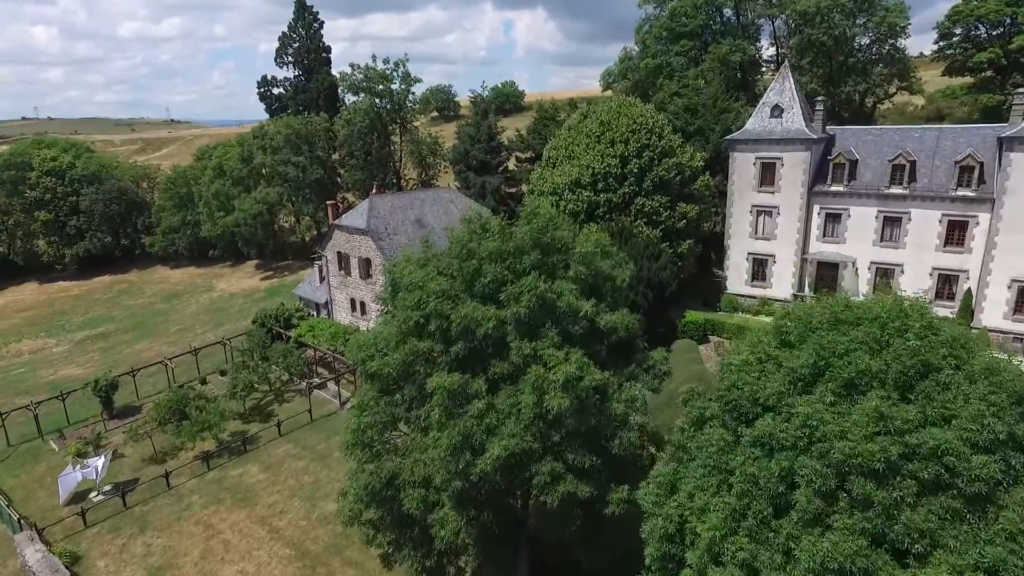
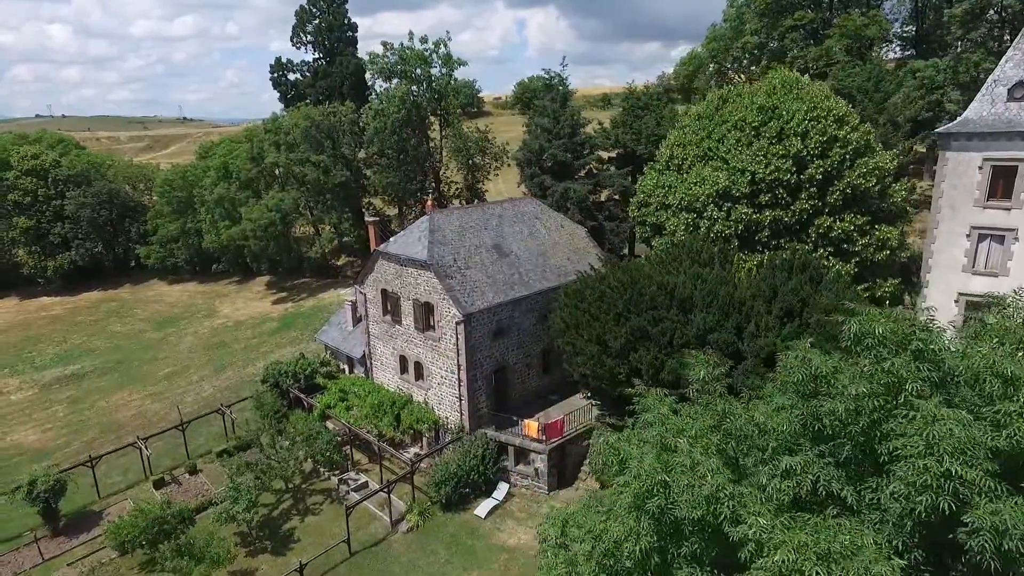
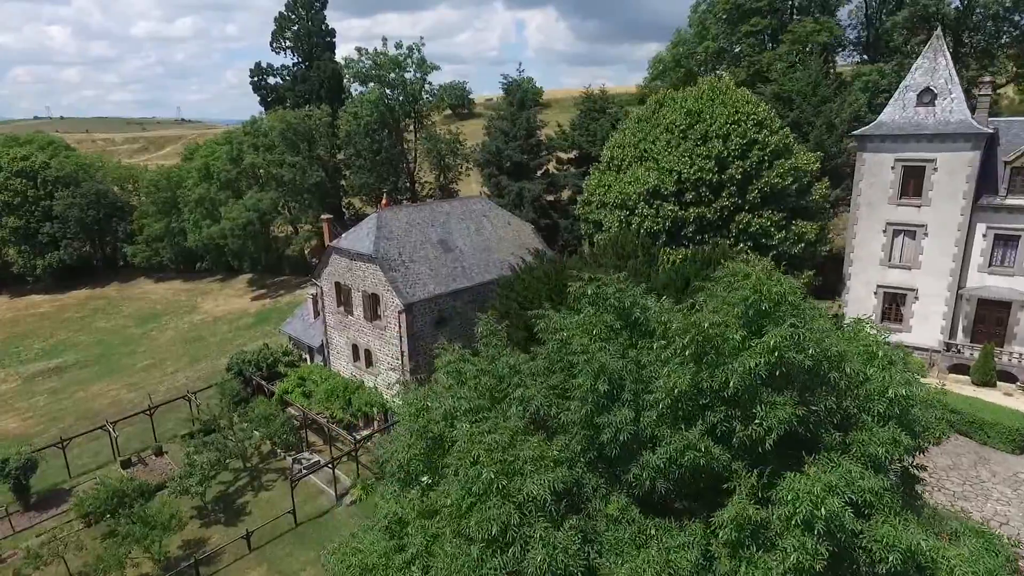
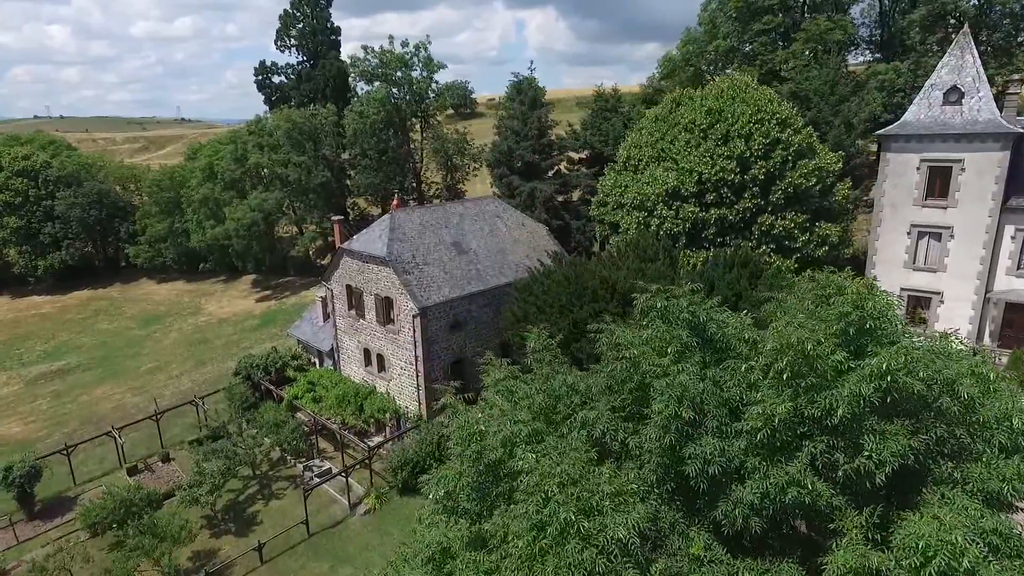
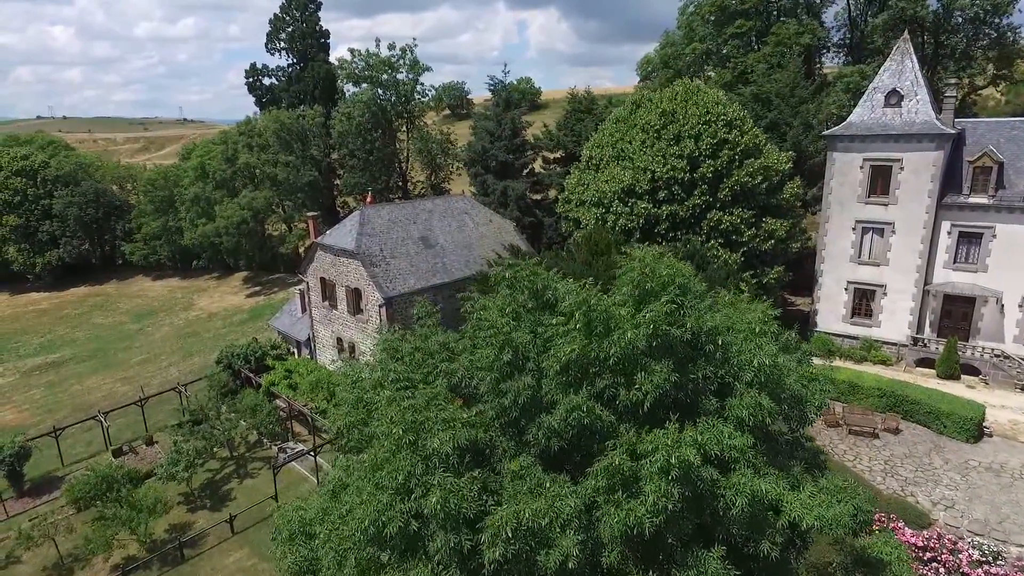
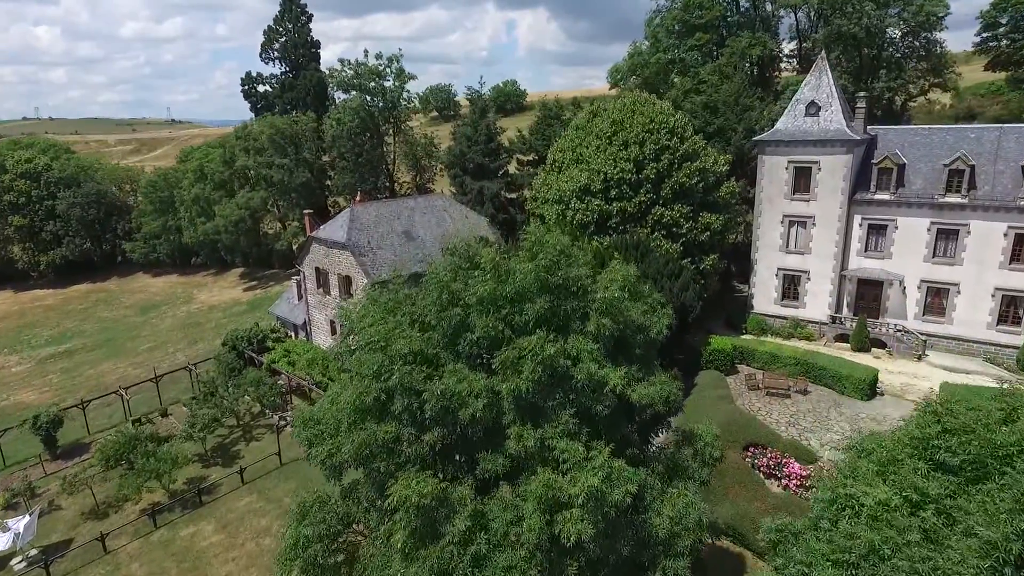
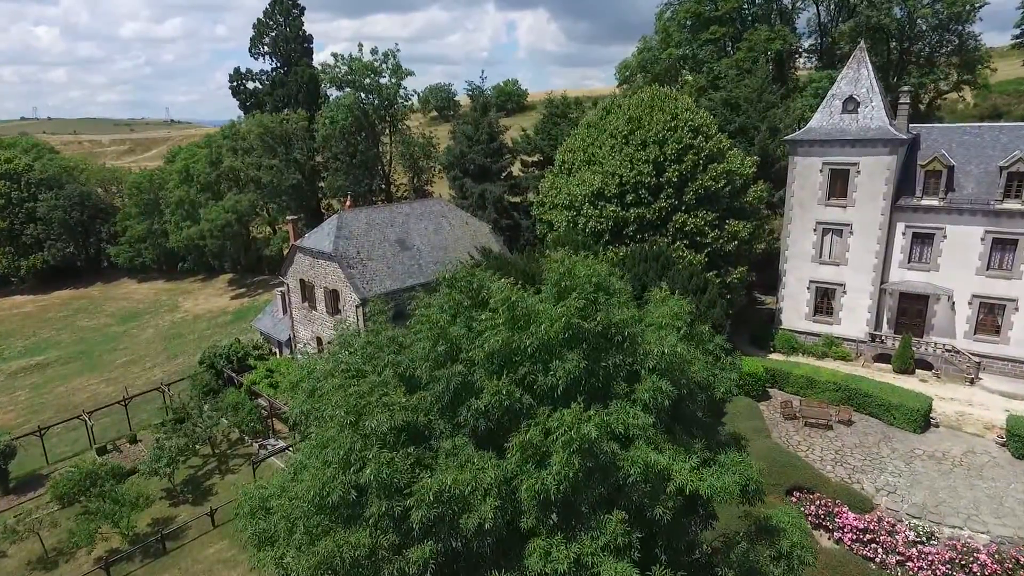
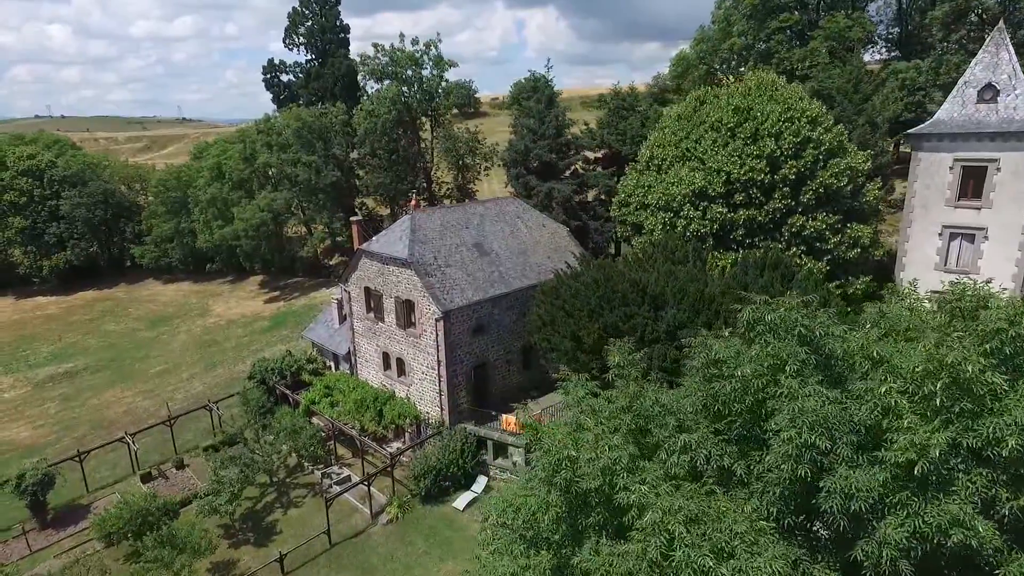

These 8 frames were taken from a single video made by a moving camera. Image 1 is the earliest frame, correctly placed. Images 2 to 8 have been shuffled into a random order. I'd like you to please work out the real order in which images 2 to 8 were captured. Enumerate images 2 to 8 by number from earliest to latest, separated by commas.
6, 7, 5, 3, 4, 8, 2
